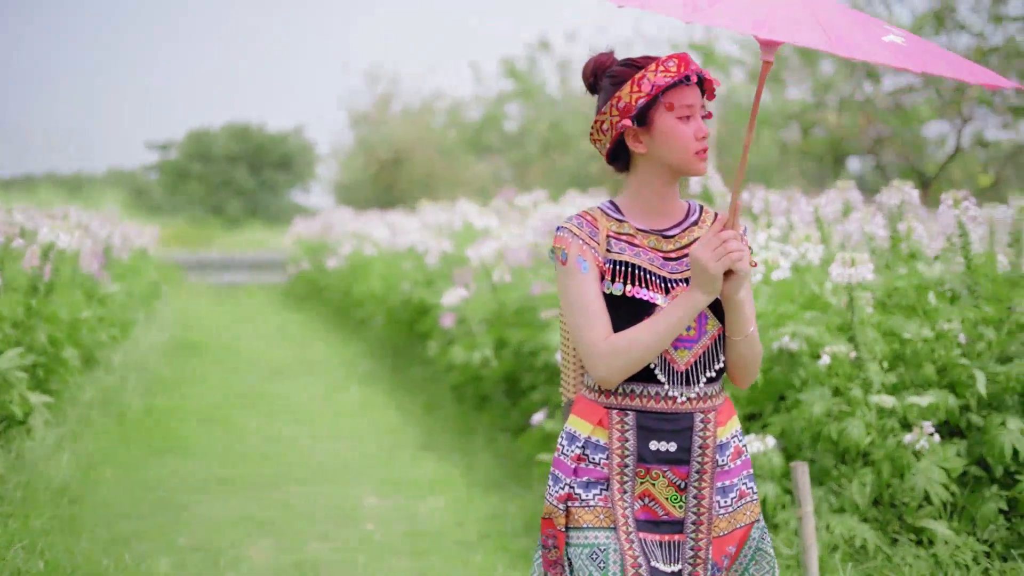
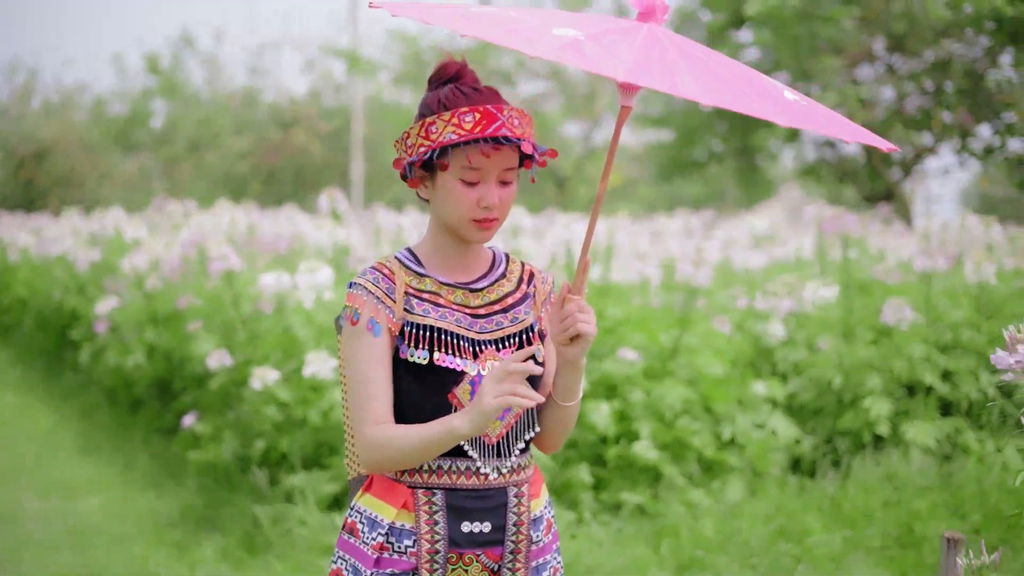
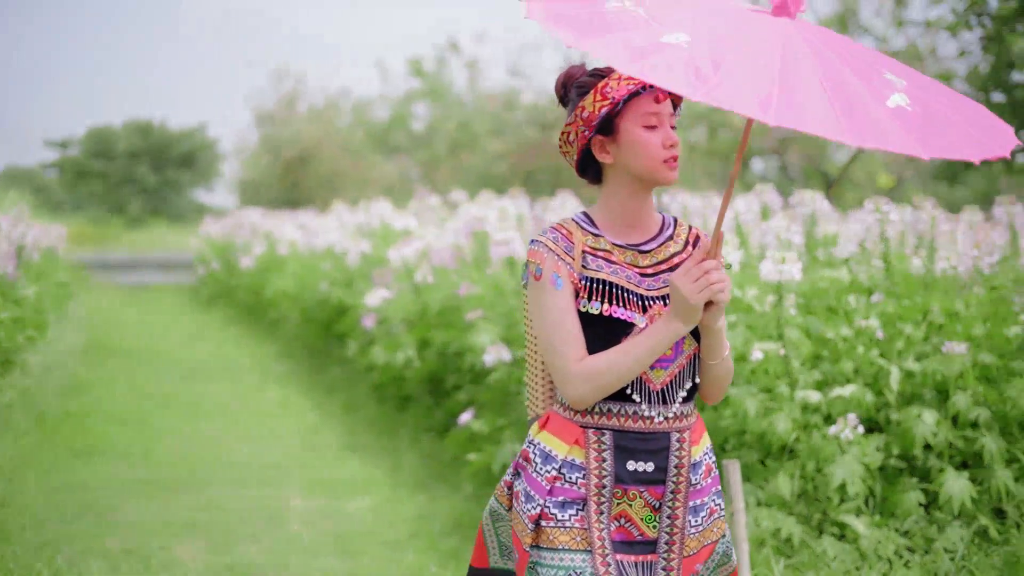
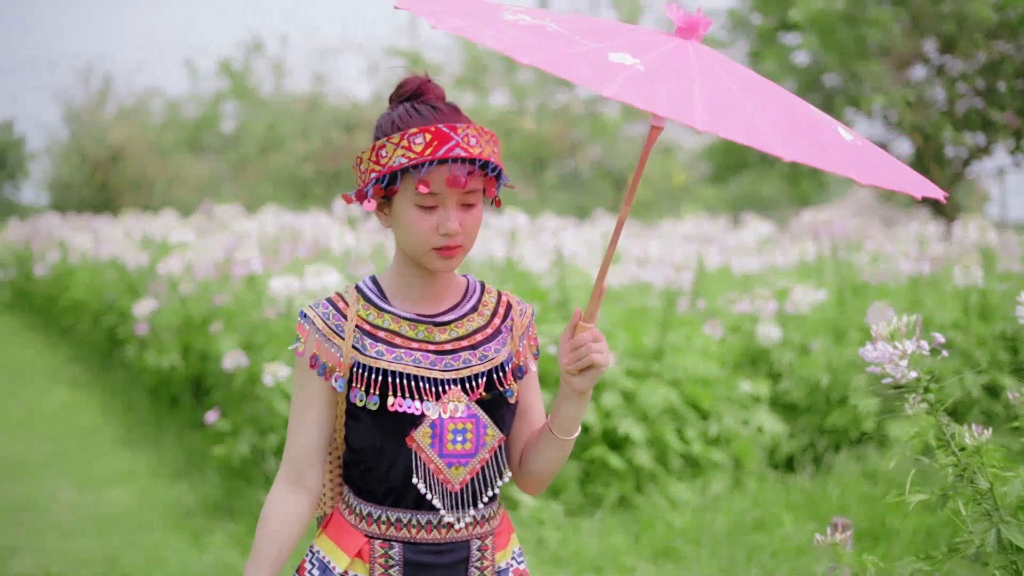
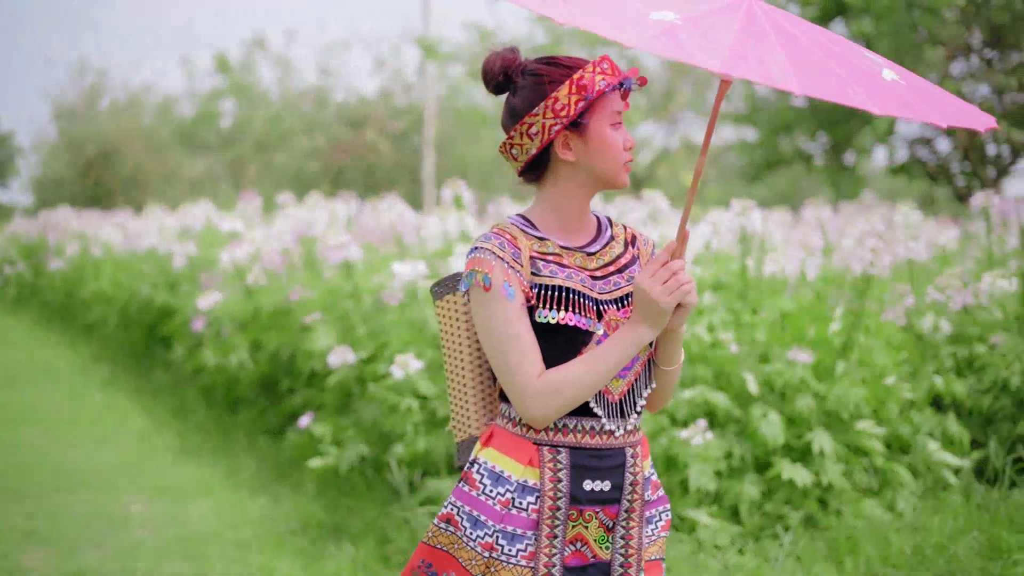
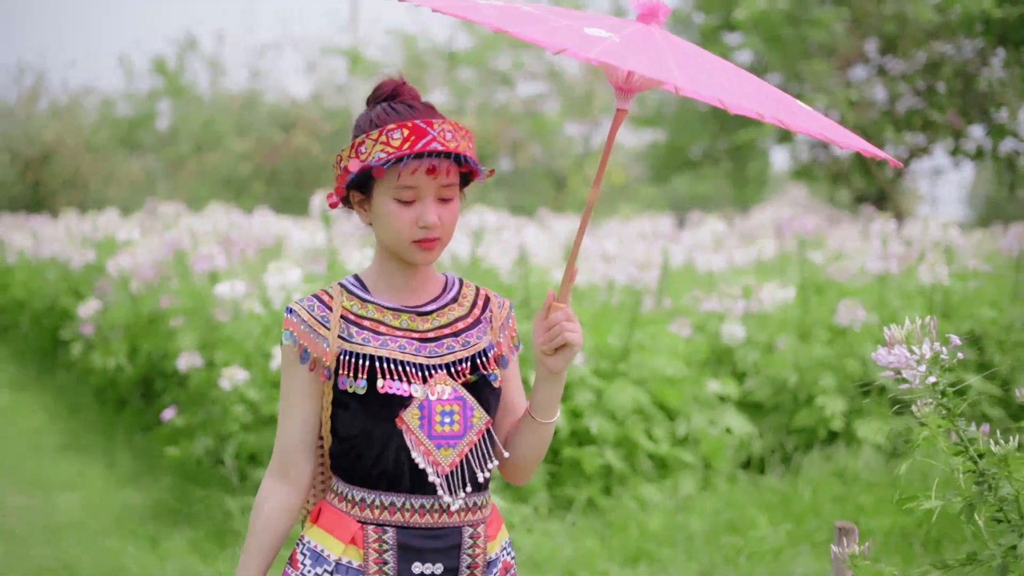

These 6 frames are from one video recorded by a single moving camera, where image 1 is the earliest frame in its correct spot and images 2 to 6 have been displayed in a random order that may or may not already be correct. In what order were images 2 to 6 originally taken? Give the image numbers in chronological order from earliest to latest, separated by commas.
3, 5, 2, 6, 4
